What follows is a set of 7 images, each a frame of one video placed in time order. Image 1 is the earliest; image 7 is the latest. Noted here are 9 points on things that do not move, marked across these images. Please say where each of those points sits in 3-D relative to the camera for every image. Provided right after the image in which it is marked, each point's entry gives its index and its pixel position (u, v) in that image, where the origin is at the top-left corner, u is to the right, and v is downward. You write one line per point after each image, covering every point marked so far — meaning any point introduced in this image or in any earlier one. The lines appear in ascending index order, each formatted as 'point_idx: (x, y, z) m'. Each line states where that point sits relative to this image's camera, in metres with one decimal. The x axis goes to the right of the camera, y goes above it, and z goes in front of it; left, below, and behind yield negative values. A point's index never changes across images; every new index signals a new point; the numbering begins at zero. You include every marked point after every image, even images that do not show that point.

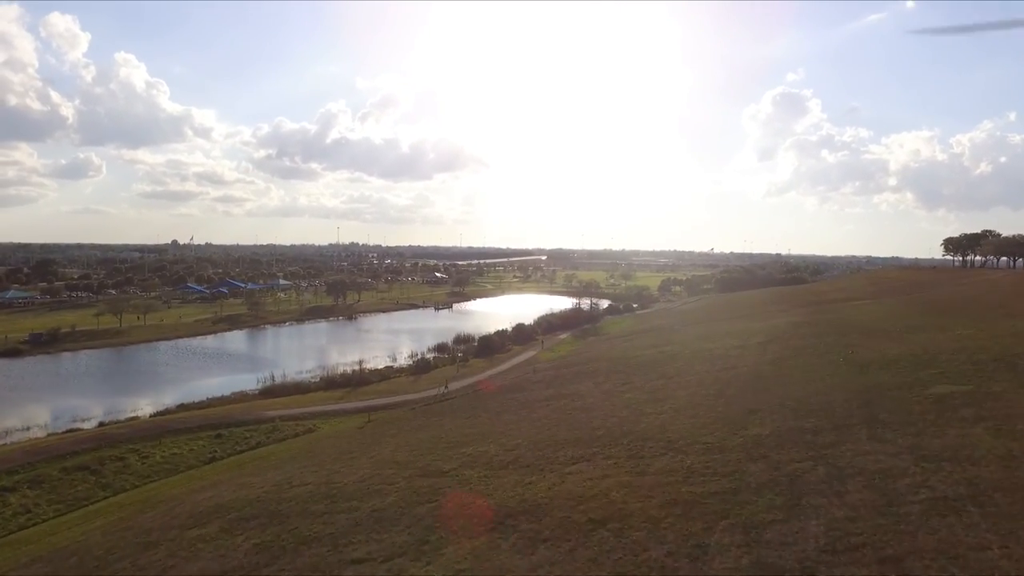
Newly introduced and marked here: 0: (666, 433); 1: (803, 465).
0: (+3.8, -3.6, +16.5) m
1: (+5.3, -3.2, +11.9) m
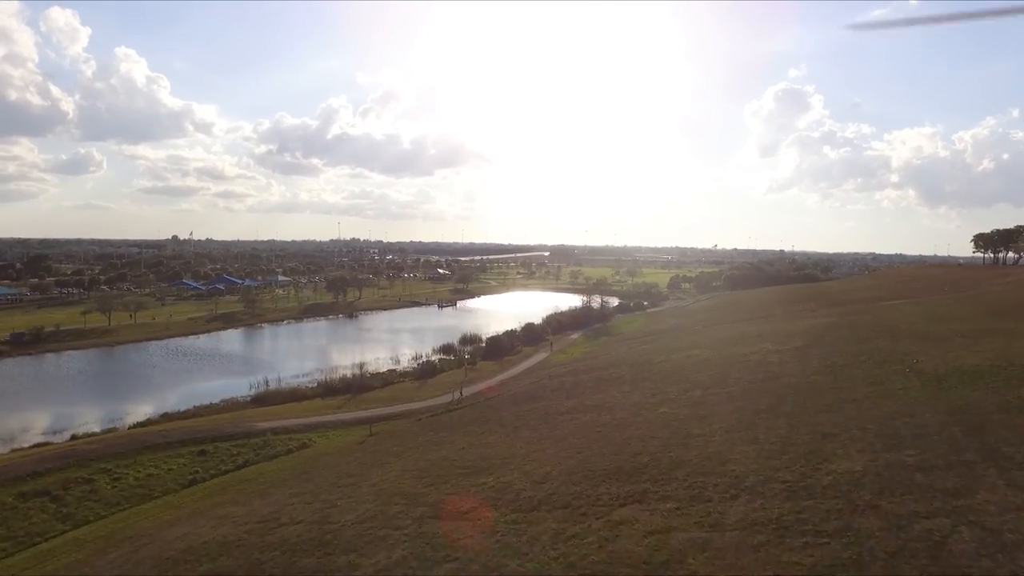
0: (+4.5, -3.7, +13.8) m
1: (+5.9, -3.3, +9.2) m
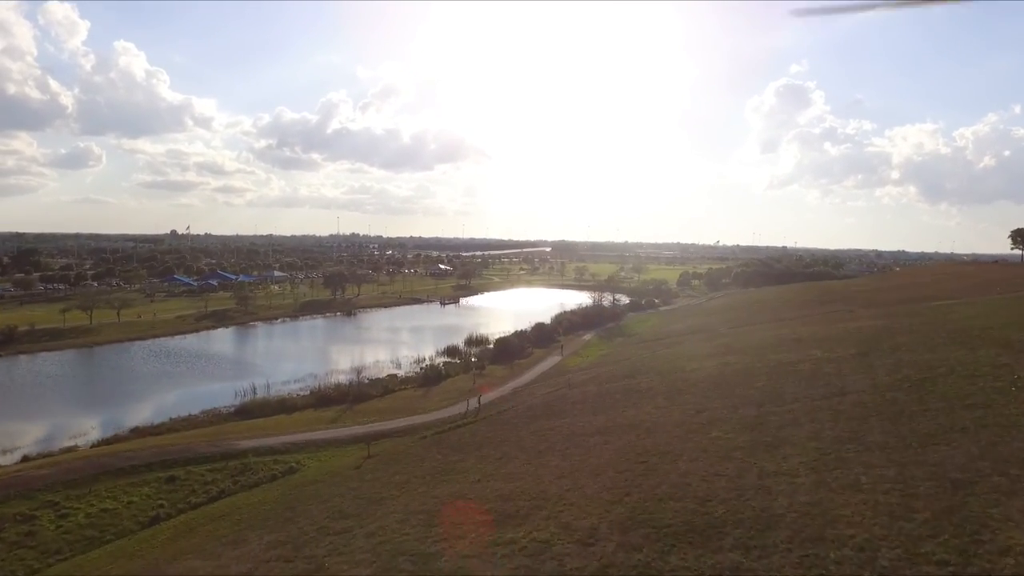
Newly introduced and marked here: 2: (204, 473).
0: (+5.1, -3.7, +10.5) m
1: (+6.6, -3.4, +5.8) m
2: (-9.3, -5.6, +19.9) m
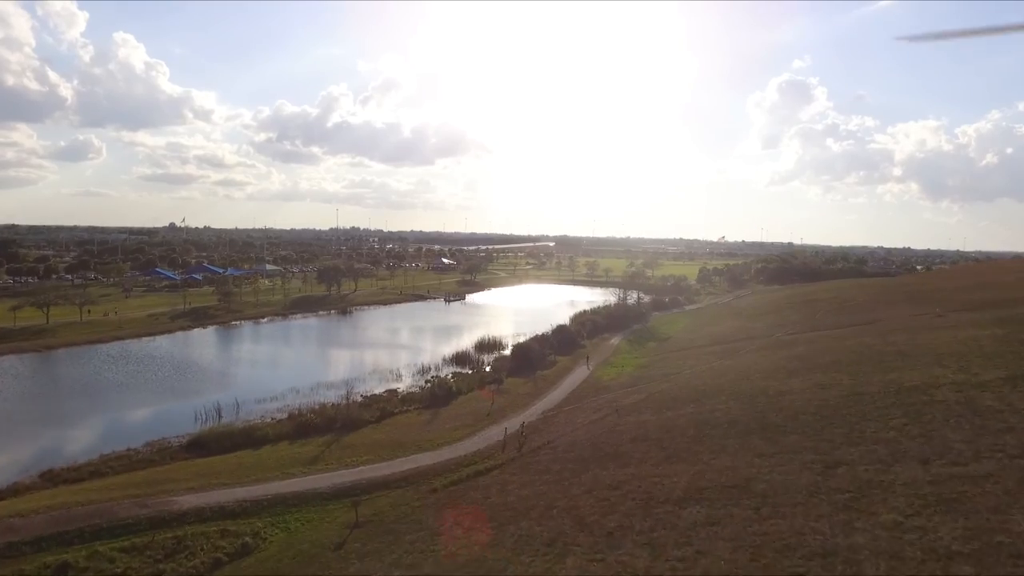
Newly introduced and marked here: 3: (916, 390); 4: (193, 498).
0: (+6.2, -3.8, +4.1) m
1: (+7.7, -3.5, -0.5) m
2: (-8.2, -5.6, +13.6) m
3: (+11.9, -3.0, +19.4) m
4: (-8.1, -5.3, +16.7) m
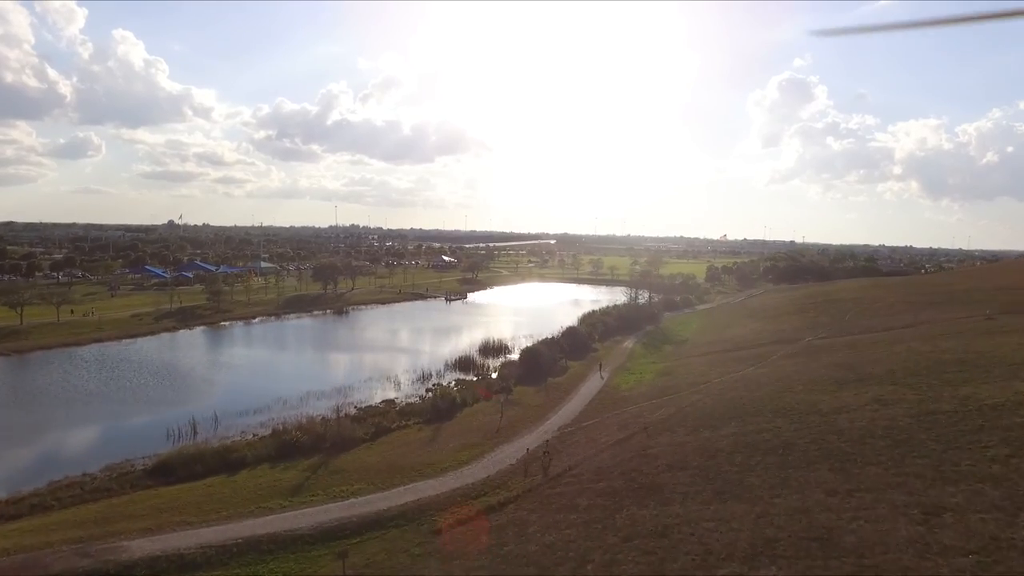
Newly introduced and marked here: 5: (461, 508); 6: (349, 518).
0: (+6.7, -3.9, +1.3) m
1: (+8.1, -3.6, -3.4) m
2: (-7.8, -5.6, +10.7) m
3: (+12.3, -3.0, +16.5) m
4: (-7.6, -5.3, +13.8) m
5: (-1.2, -5.1, +15.7) m
6: (-3.8, -5.2, +15.2) m
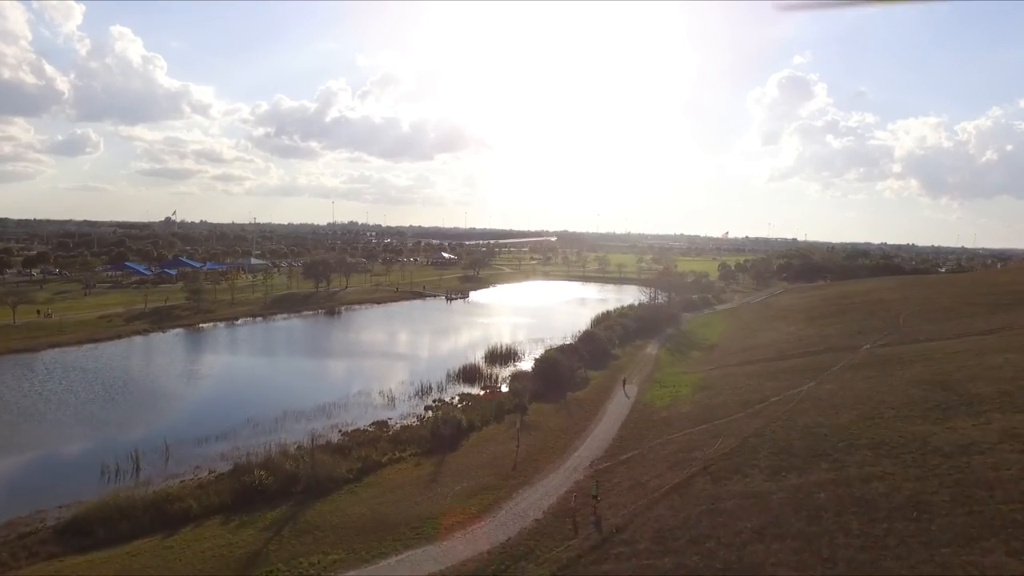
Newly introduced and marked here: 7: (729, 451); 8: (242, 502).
0: (+7.3, -4.0, -3.2) m
1: (+8.7, -3.7, -7.8) m
2: (-7.2, -5.6, +6.2) m
3: (+12.9, -3.1, +12.0) m
4: (-7.1, -5.3, +9.3) m
5: (-0.6, -5.2, +11.2) m
6: (-3.2, -5.3, +10.7) m
7: (+5.7, -4.2, +17.2) m
8: (-6.3, -5.0, +15.6) m
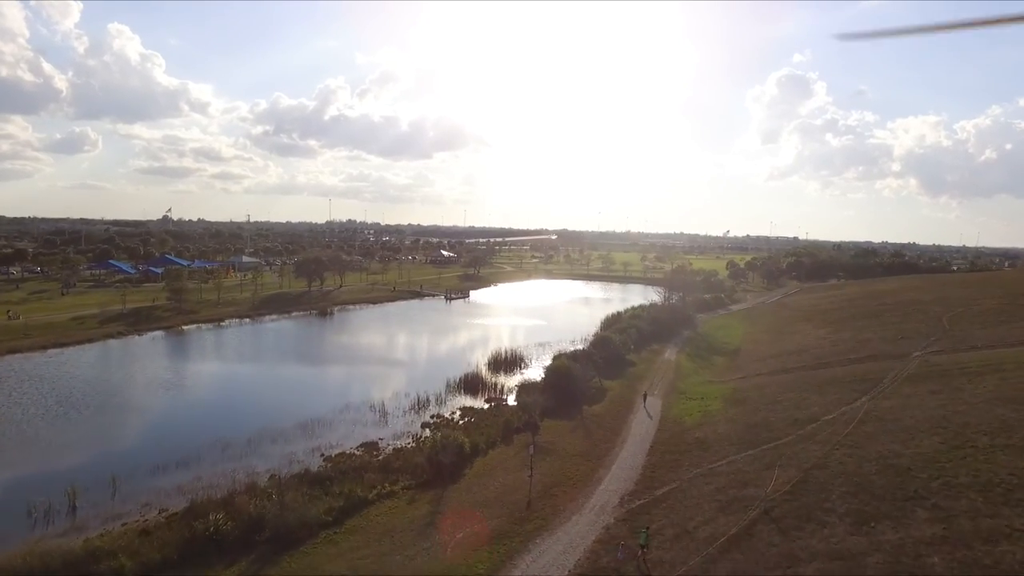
0: (+7.6, -4.1, -6.3) m
1: (+9.1, -3.8, -10.9) m
2: (-6.8, -5.7, +3.1) m
3: (+13.2, -3.1, +9.0) m
4: (-6.7, -5.4, +6.2) m
5: (-0.3, -5.2, +8.1) m
6: (-2.9, -5.3, +7.6) m
7: (+6.0, -4.2, +14.1) m
8: (-6.0, -5.0, +12.5) m
